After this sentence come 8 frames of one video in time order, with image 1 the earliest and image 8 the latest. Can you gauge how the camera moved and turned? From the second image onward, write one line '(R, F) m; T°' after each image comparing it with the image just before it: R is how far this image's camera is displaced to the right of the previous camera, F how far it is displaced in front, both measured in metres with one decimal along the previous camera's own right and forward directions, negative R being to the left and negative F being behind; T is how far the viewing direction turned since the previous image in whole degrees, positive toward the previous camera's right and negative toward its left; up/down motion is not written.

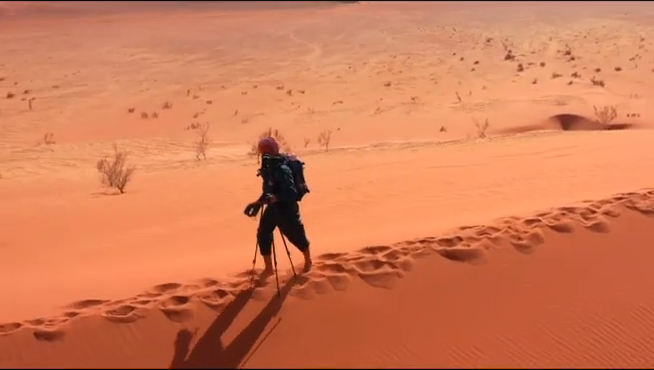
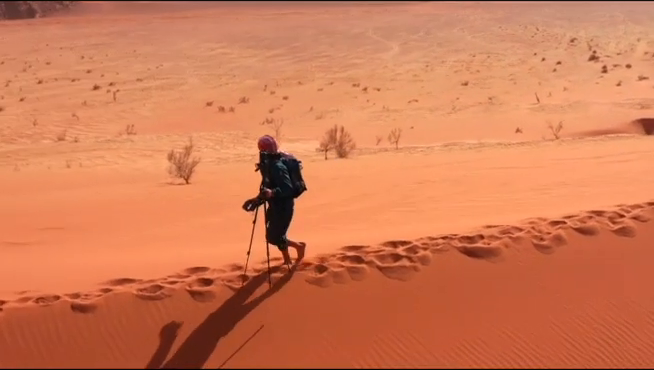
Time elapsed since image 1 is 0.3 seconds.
(+0.2, -0.1) m; -6°
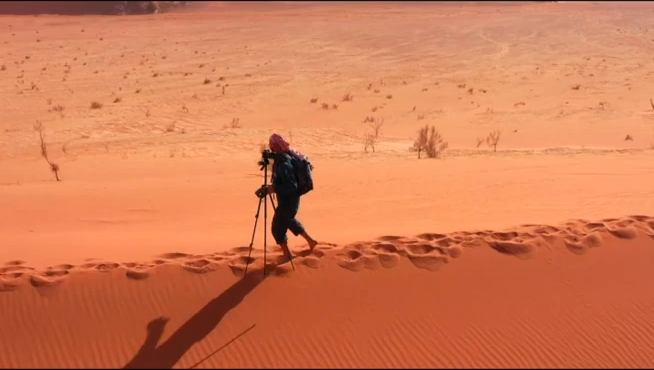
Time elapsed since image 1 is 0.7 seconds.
(+0.3, -0.2) m; -8°
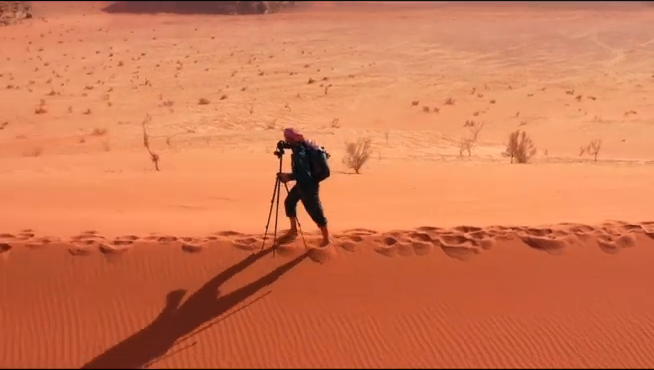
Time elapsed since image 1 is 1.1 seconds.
(+0.3, -0.2) m; -8°
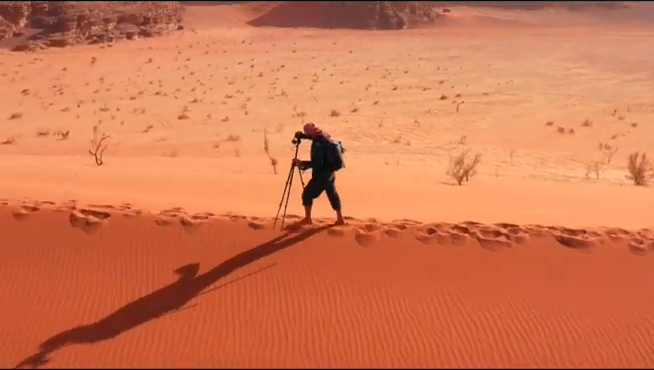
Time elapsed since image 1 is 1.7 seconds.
(+0.4, -0.4) m; -10°
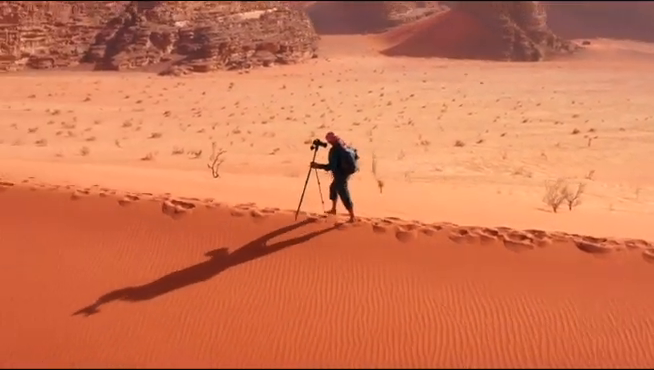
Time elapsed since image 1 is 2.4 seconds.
(+0.4, -0.5) m; -10°
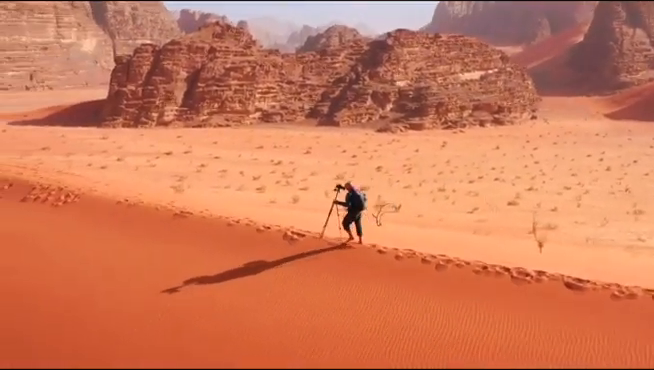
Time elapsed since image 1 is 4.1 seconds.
(+1.1, -1.5) m; -17°
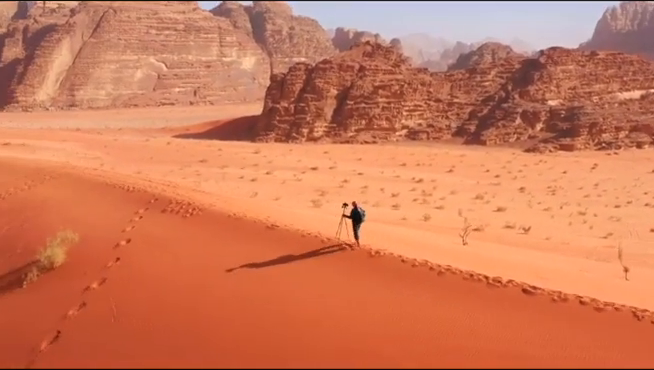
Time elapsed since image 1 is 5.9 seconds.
(+1.2, -2.0) m; -11°
